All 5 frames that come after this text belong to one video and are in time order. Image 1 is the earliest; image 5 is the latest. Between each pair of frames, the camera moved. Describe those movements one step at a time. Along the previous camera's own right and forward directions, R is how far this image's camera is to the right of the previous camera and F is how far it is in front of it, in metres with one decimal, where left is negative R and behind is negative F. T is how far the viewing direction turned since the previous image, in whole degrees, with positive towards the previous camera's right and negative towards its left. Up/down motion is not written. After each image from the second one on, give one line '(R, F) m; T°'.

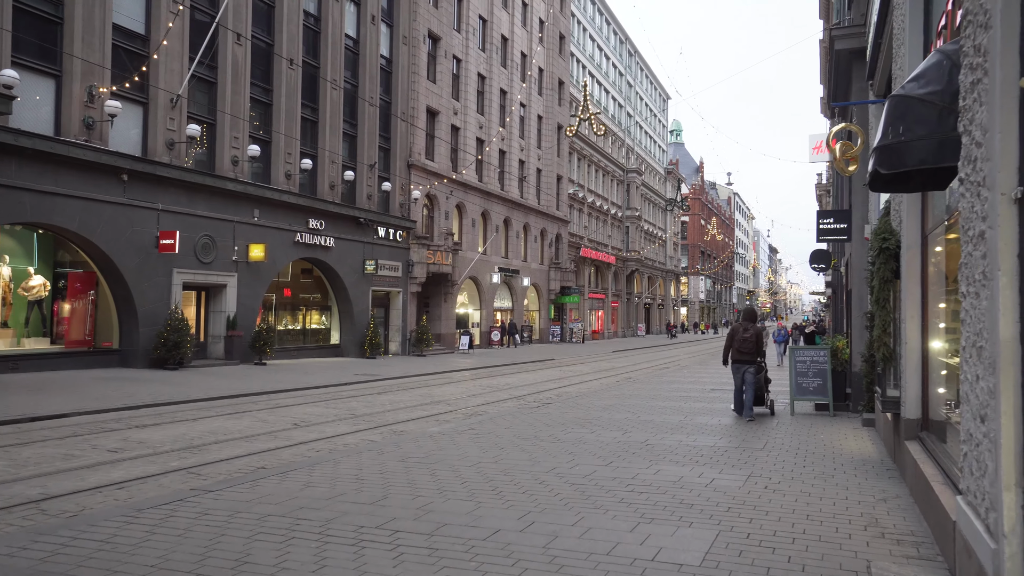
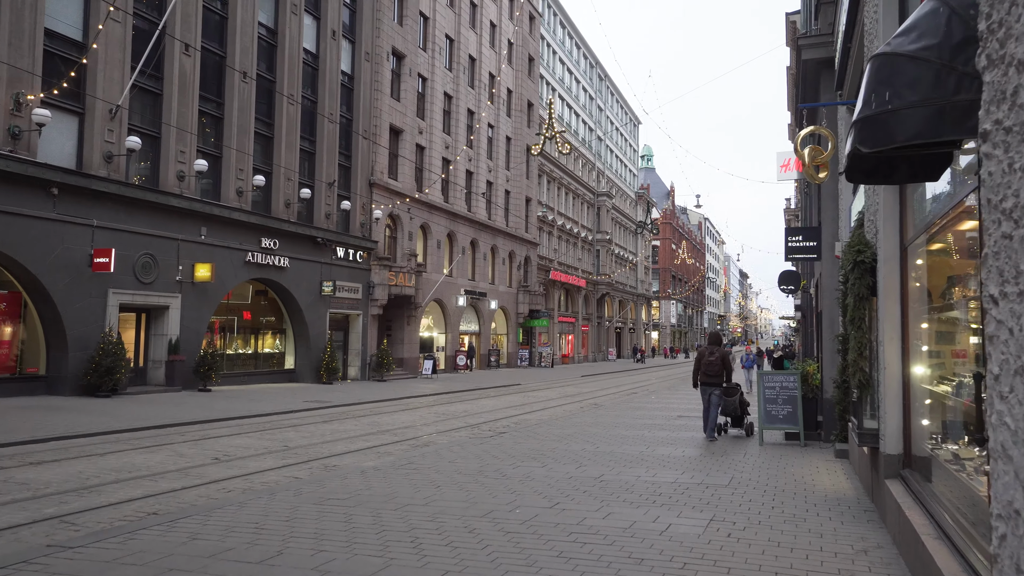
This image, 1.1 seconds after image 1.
(+0.4, +1.0) m; +2°
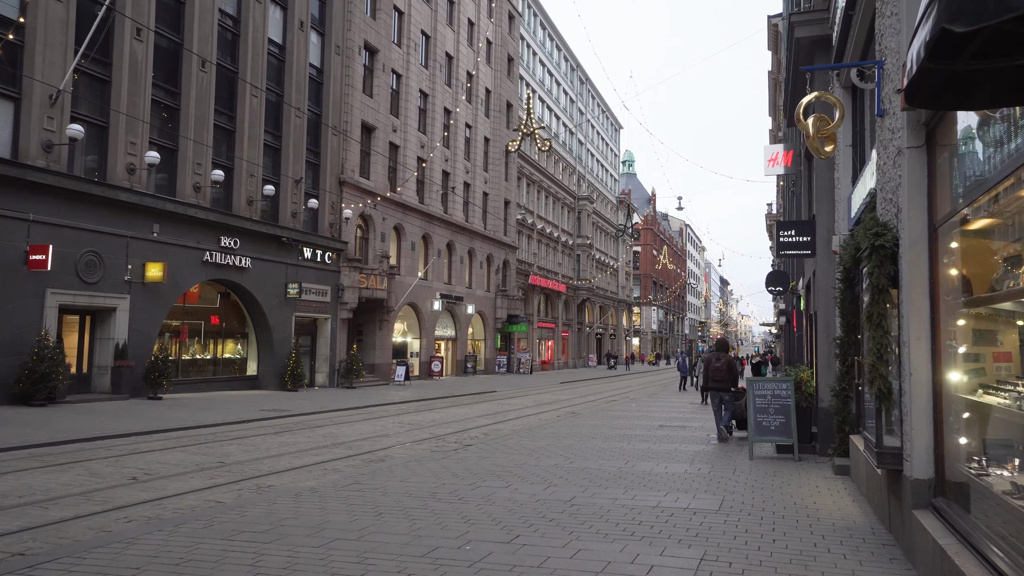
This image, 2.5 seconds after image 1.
(+0.3, +1.3) m; +1°
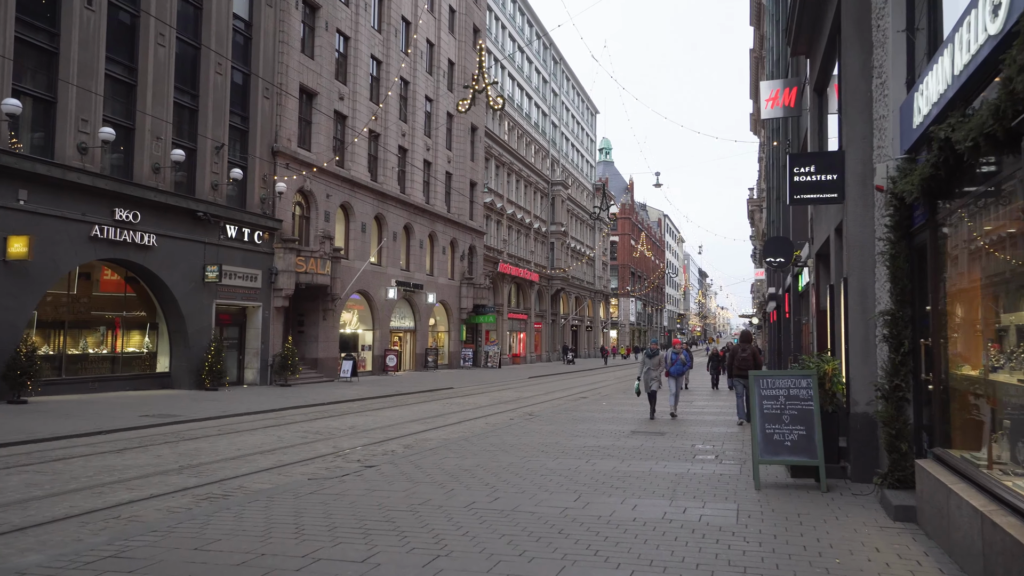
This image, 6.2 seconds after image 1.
(+0.9, +3.7) m; +2°
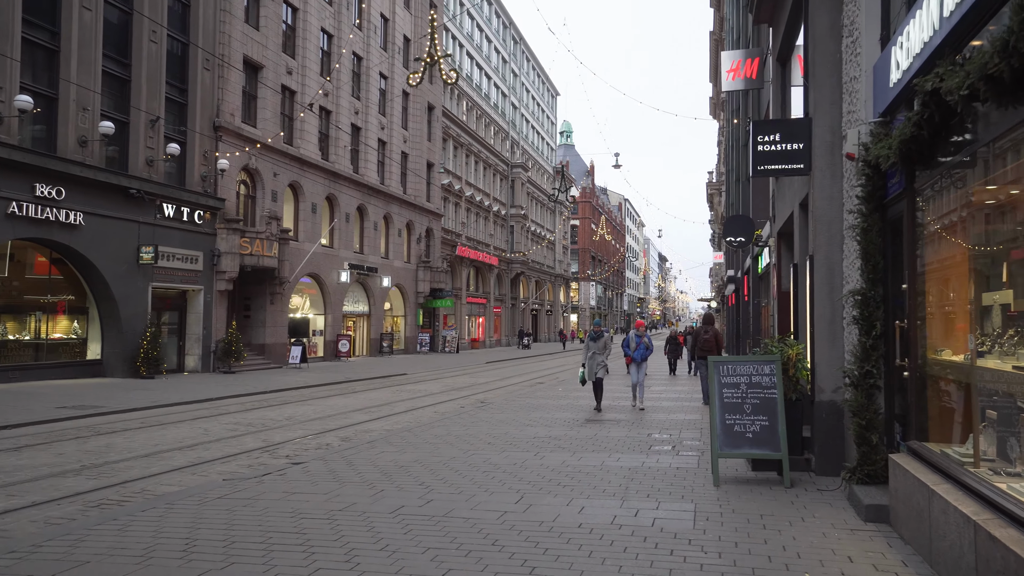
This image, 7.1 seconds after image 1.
(+0.3, +0.8) m; +3°
